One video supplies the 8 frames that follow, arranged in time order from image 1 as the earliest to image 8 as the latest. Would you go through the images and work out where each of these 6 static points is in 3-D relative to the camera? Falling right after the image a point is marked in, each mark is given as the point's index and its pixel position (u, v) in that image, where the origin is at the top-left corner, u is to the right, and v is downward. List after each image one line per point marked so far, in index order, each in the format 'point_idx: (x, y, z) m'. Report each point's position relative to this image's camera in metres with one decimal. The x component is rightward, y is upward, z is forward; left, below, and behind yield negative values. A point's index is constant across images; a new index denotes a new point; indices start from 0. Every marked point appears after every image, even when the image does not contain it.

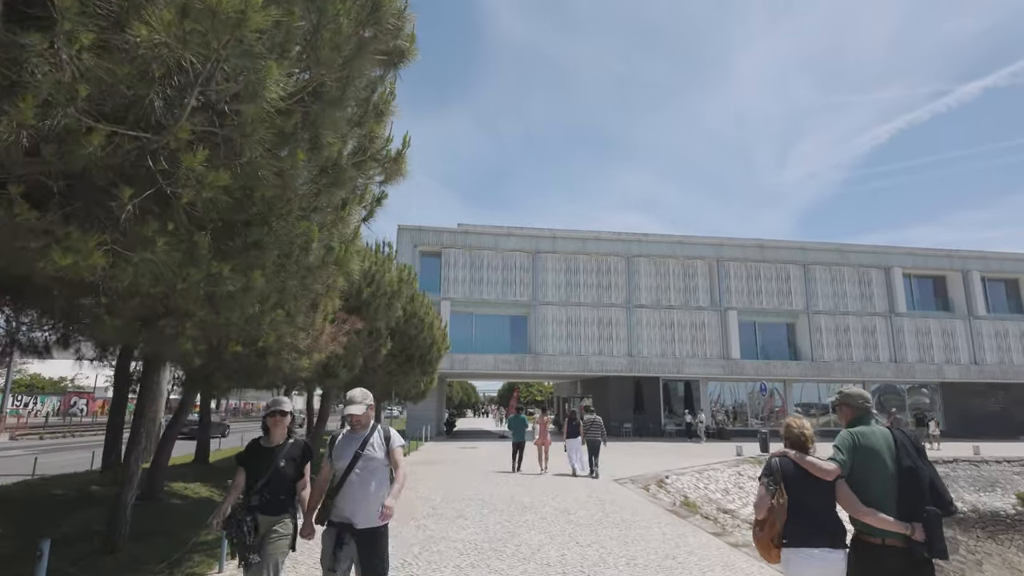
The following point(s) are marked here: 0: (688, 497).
0: (+5.3, -6.3, +18.7) m
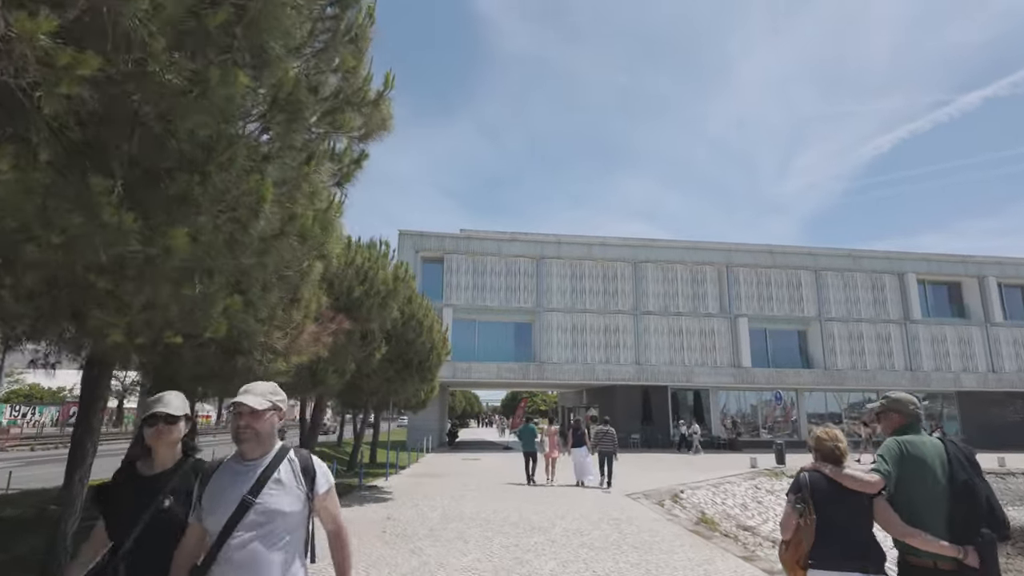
0: (+5.4, -6.4, +17.5) m
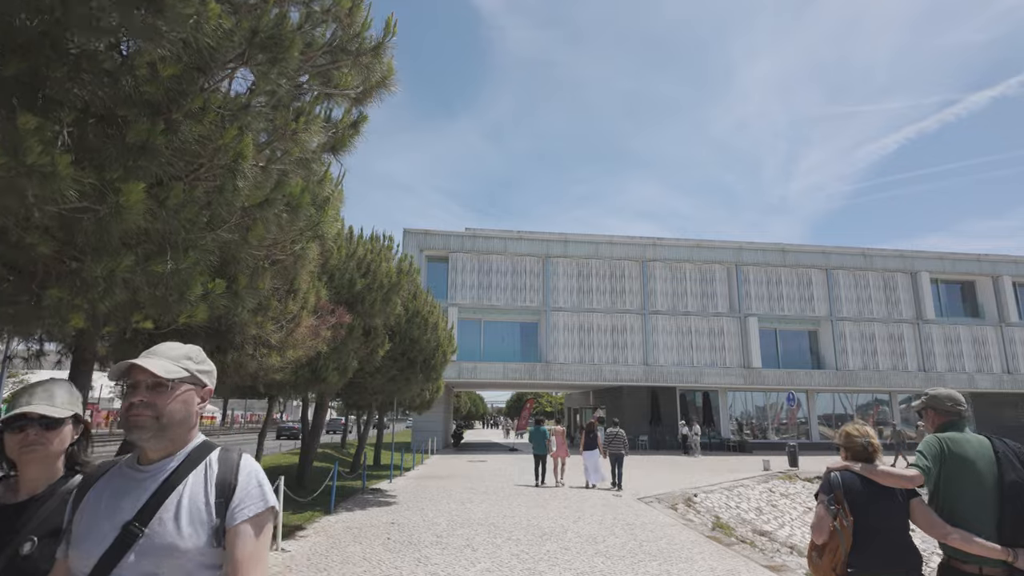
0: (+5.6, -6.3, +16.9) m
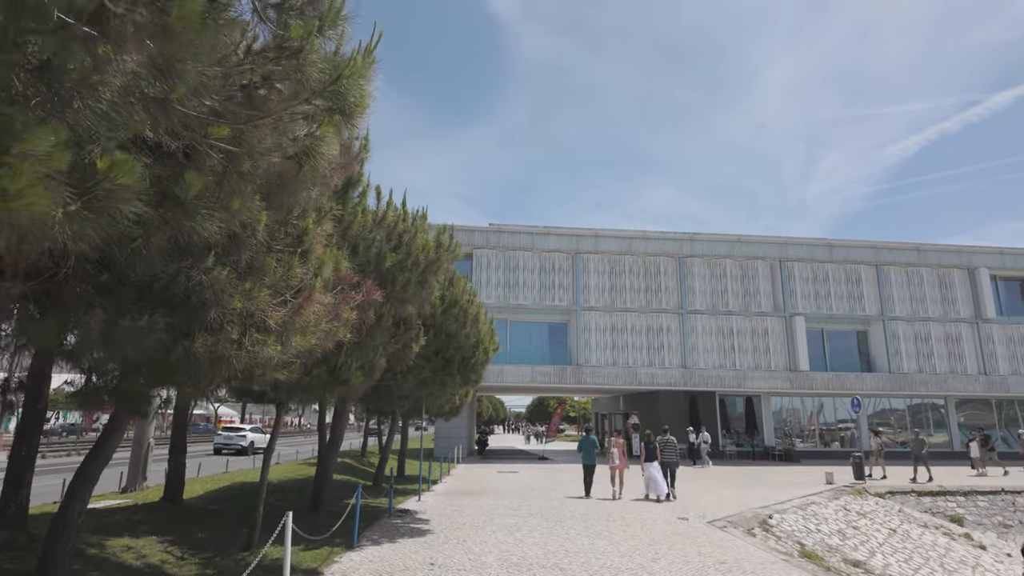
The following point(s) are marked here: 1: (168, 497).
0: (+6.8, -6.0, +14.4) m
1: (-6.2, -3.7, +11.1) m
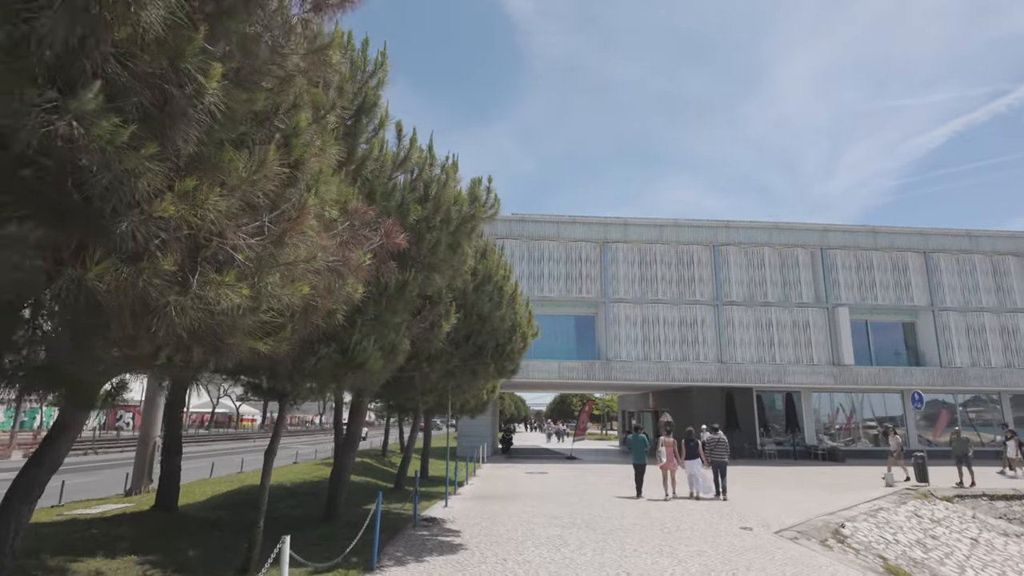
0: (+7.6, -5.5, +12.6) m
1: (-5.5, -3.4, +9.7) m
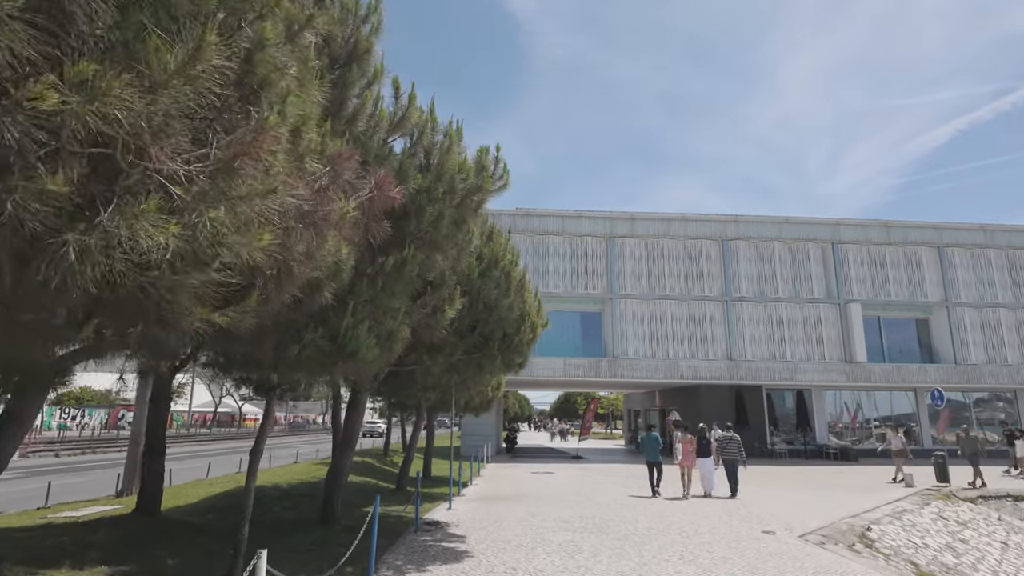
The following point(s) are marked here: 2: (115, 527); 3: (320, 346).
0: (+7.7, -5.3, +11.8) m
1: (-5.3, -3.2, +9.0) m
2: (-5.3, -3.2, +8.3) m
3: (-1.6, -0.5, +5.2) m
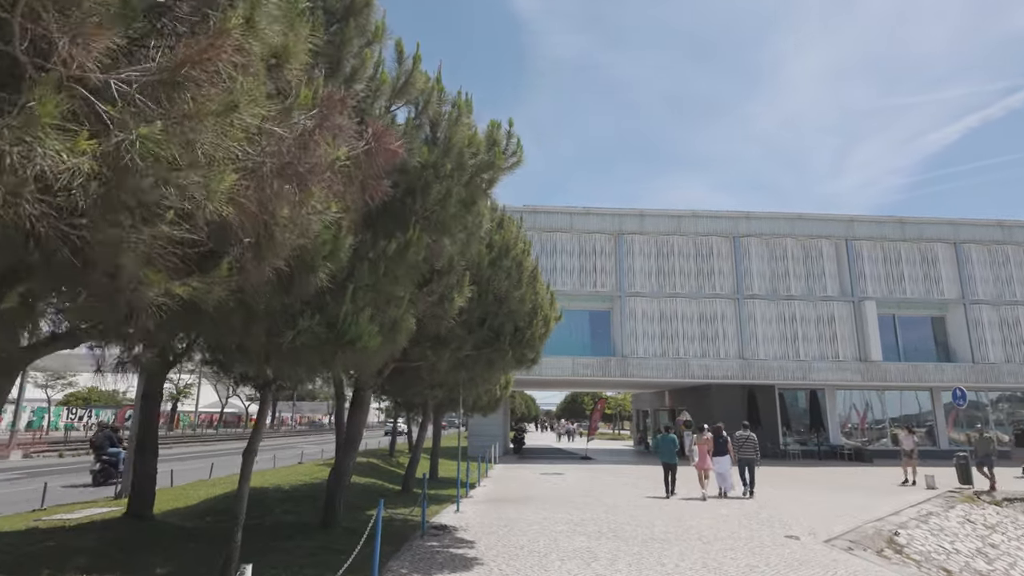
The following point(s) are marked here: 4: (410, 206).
0: (+7.9, -5.1, +11.2) m
1: (-5.2, -3.0, +8.5) m
2: (-5.1, -3.1, +7.8) m
3: (-1.5, -0.4, +4.7) m
4: (-0.9, +0.7, +5.3) m
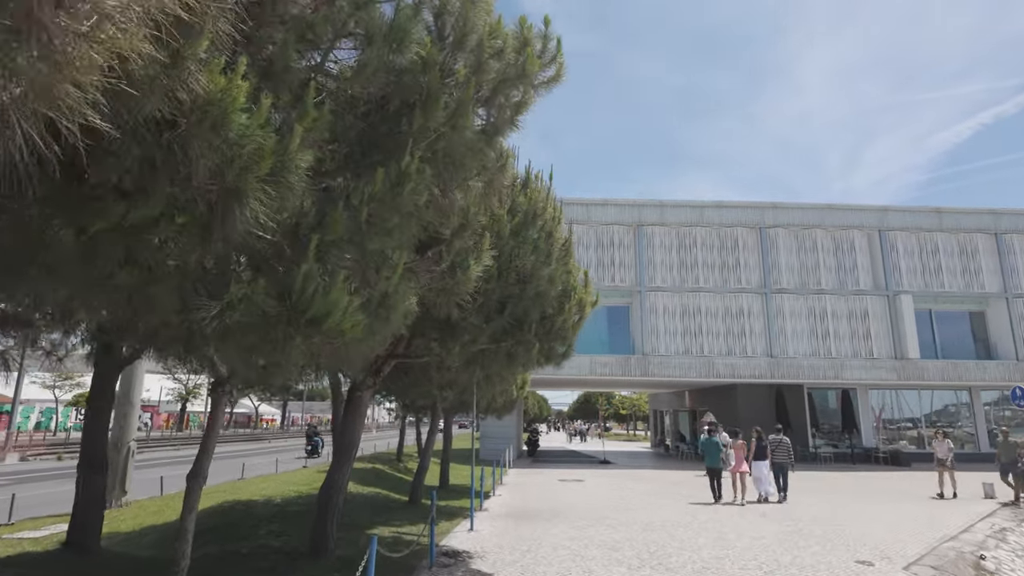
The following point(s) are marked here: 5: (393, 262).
0: (+8.3, -4.8, +9.5) m
1: (-4.8, -2.8, +6.9) m
2: (-4.8, -2.8, +6.2) m
3: (-1.3, -0.1, +3.1) m
4: (-0.6, +0.9, +3.7) m
5: (-0.7, +0.2, +3.7) m
